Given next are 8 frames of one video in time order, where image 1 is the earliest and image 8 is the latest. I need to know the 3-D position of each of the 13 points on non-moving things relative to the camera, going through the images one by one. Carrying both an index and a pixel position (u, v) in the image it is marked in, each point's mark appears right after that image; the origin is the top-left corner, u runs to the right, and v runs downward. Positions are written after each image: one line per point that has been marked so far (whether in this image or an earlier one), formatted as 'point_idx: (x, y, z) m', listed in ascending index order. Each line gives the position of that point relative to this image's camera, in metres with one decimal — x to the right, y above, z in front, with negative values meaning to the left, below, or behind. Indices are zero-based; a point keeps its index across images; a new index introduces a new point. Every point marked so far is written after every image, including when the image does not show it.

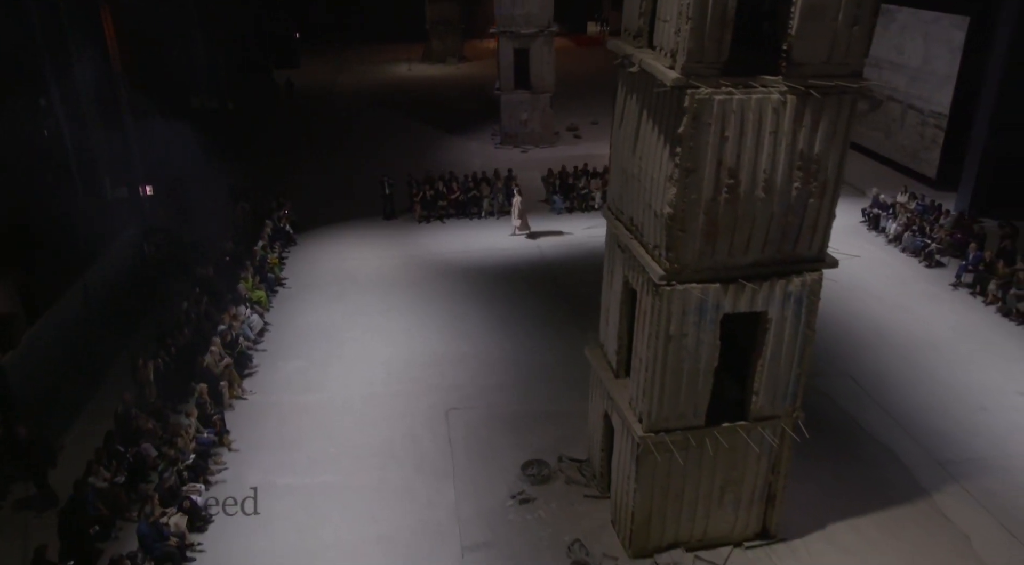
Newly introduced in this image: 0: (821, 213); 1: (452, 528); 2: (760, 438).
0: (+3.4, +0.8, +7.7) m
1: (-0.9, -3.6, +10.2) m
2: (+3.2, -2.0, +8.9) m
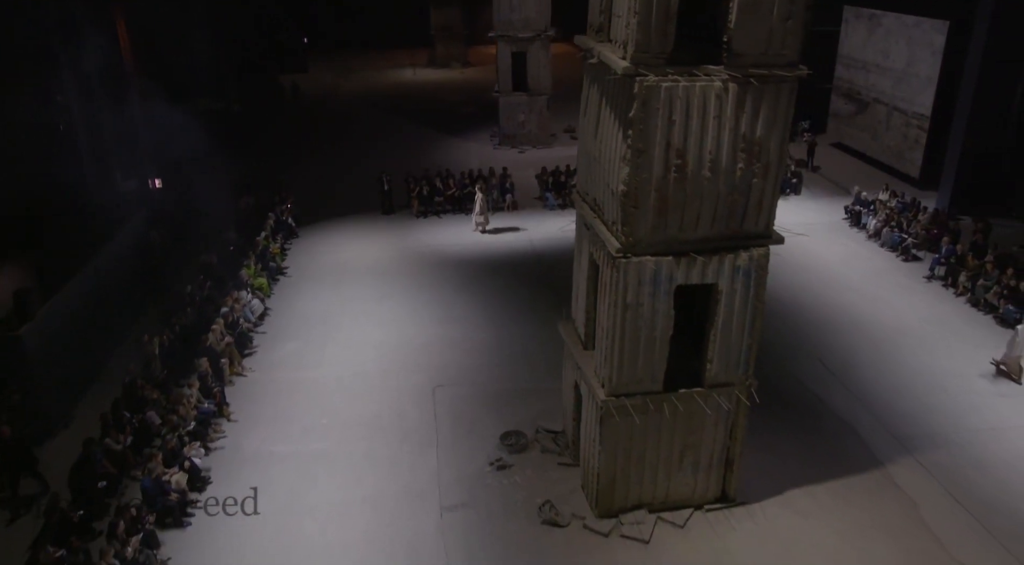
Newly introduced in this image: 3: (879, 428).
0: (+3.1, +1.1, +8.4) m
1: (-1.2, -3.3, +11.0) m
2: (+2.8, -1.7, +9.6) m
3: (+6.4, -2.5, +12.2) m
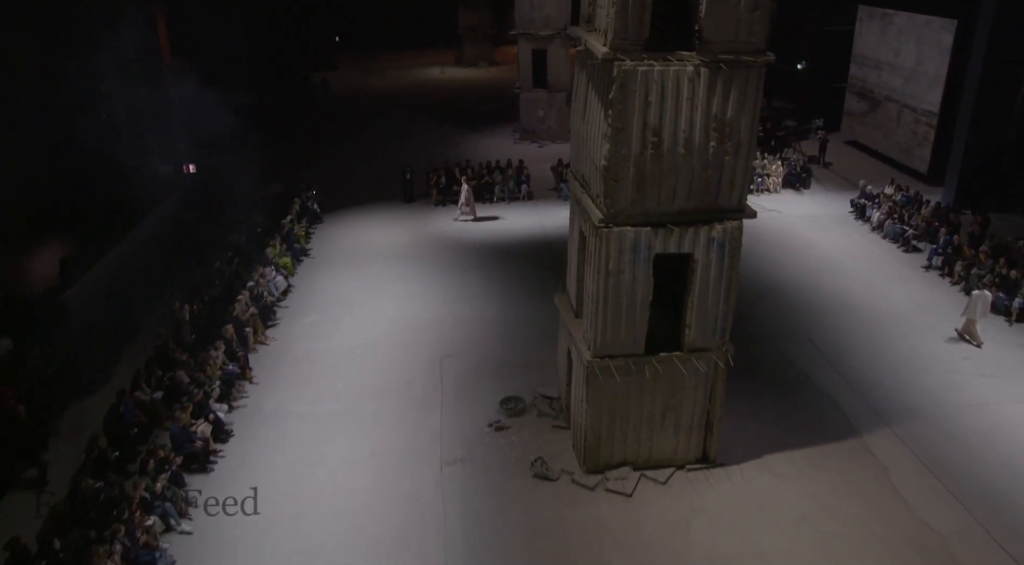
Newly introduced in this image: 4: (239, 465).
0: (+3.0, +1.5, +9.2) m
1: (-1.3, -2.8, +11.9) m
2: (+2.7, -1.3, +10.4) m
3: (+6.4, -2.2, +12.8) m
4: (-4.5, -3.0, +11.6) m
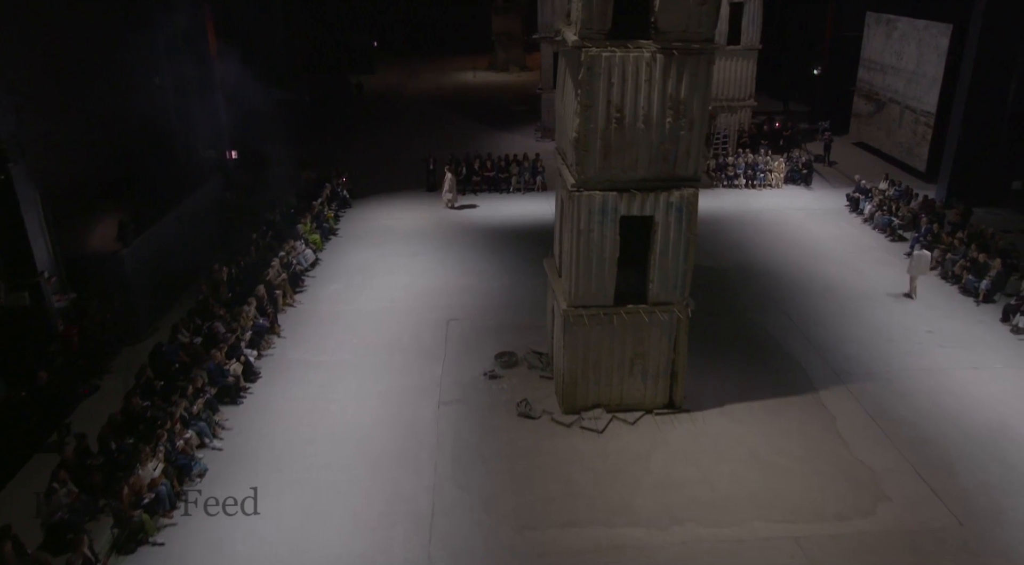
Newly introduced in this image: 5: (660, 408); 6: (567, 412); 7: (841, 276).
0: (+2.8, +2.2, +10.6) m
1: (-1.5, -2.1, +13.5) m
2: (+2.5, -0.6, +11.8) m
3: (+6.3, -1.6, +14.1) m
4: (-4.7, -2.2, +13.4) m
5: (+2.7, -2.3, +12.6) m
6: (+1.0, -2.3, +12.5) m
7: (+8.4, +0.2, +17.8) m
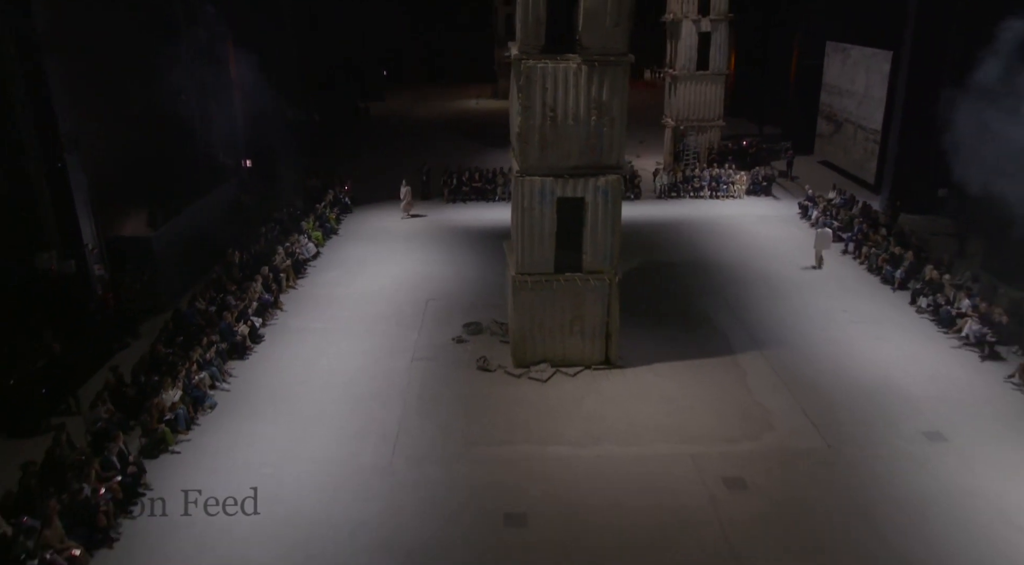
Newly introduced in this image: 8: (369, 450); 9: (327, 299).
0: (+1.9, +2.8, +13.1) m
1: (-2.3, -1.6, +15.9) m
2: (+1.6, -0.1, +14.2) m
3: (+5.5, -1.2, +16.3) m
4: (-5.6, -1.7, +15.8) m
5: (+1.8, -1.8, +14.9) m
6: (+0.1, -1.8, +14.8) m
7: (+7.7, +0.4, +20.1) m
8: (-2.6, -3.0, +12.5) m
9: (-5.0, -0.5, +18.7) m
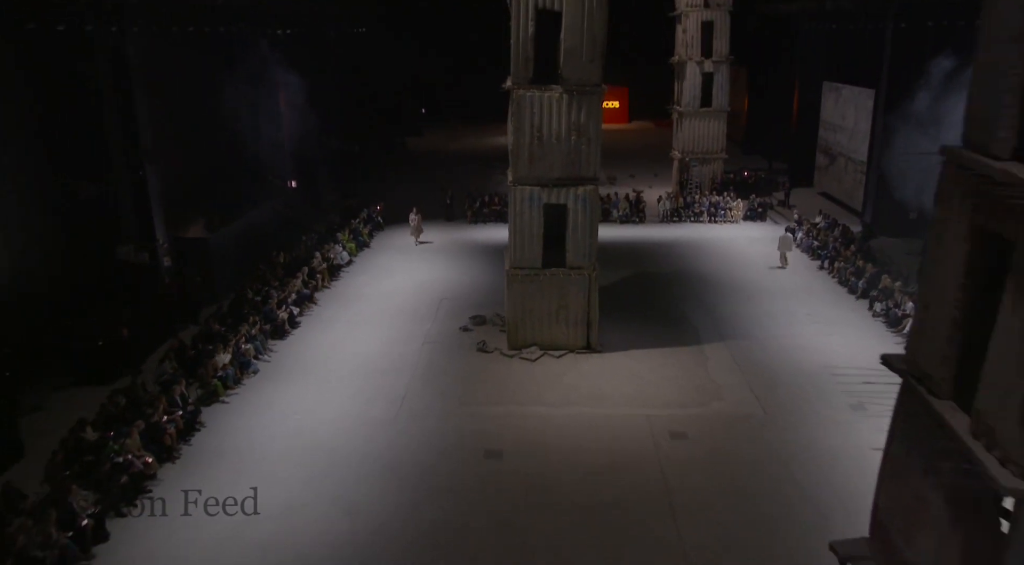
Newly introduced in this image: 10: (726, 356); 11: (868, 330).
0: (+1.8, +2.9, +15.9) m
1: (-2.4, -1.5, +18.6) m
2: (+1.5, +0.1, +16.8) m
3: (+5.4, -1.3, +18.6) m
4: (-5.6, -1.5, +18.7) m
5: (+1.7, -1.7, +17.4) m
6: (0.0, -1.6, +17.4) m
7: (+7.9, +0.1, +22.3) m
8: (-2.9, -2.7, +15.1) m
9: (-4.9, -0.5, +21.6) m
10: (+5.2, -1.9, +16.9) m
11: (+9.4, -1.3, +18.4) m
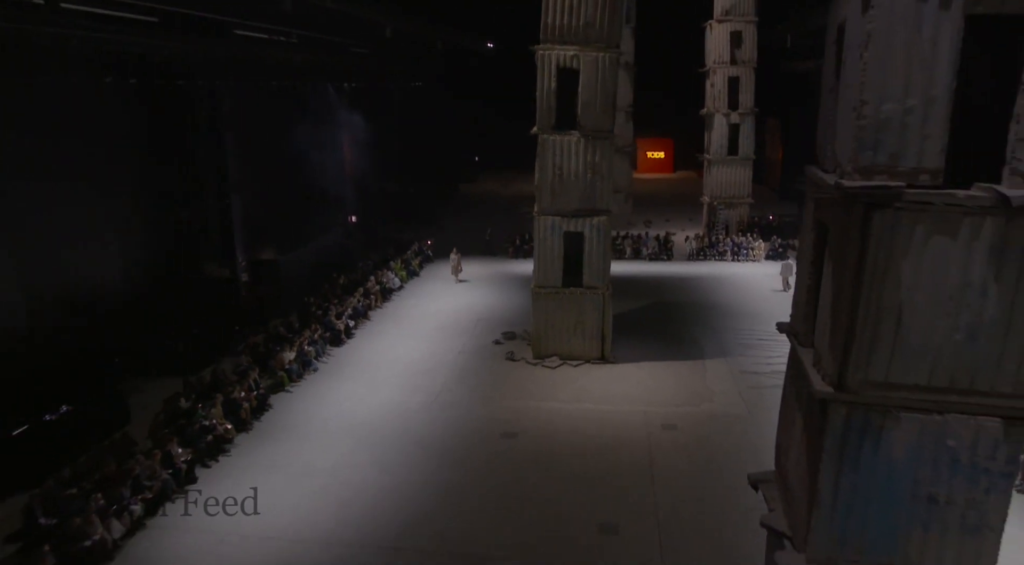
0: (+2.4, +2.5, +18.5) m
1: (-1.6, -2.0, +21.2) m
2: (+2.1, -0.4, +19.2) m
3: (+6.1, -2.0, +20.7) m
4: (-4.9, -2.0, +21.6) m
5: (+2.3, -2.2, +19.7) m
6: (+0.6, -2.1, +19.8) m
7: (+8.9, -1.0, +24.3) m
8: (-2.4, -3.0, +17.7) m
9: (-3.9, -1.2, +24.5) m
10: (+5.8, -2.4, +19.0) m
11: (+10.1, -2.0, +20.2) m
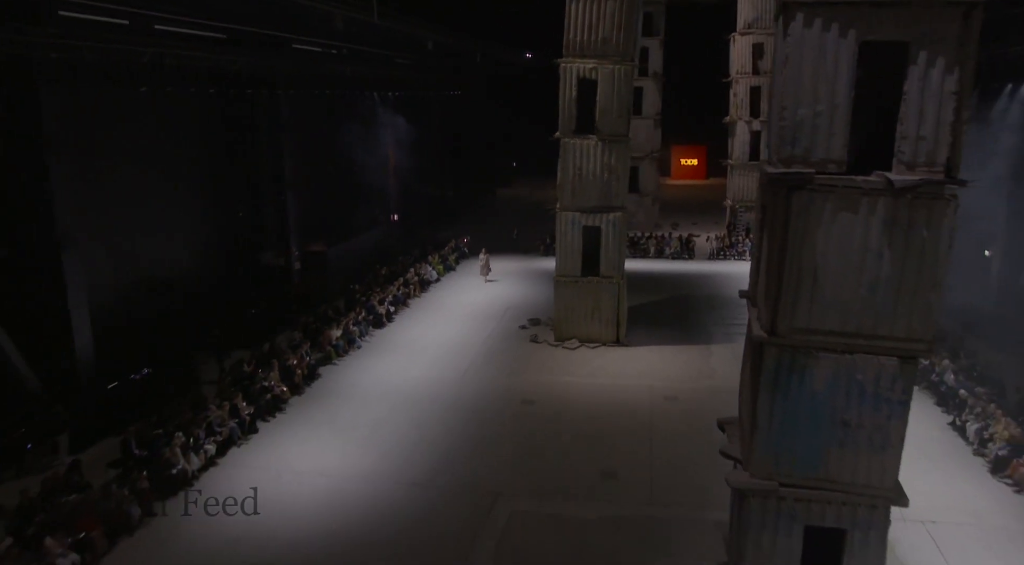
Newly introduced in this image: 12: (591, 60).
0: (+3.1, +2.8, +20.5) m
1: (-0.9, -1.7, +23.4) m
2: (+2.8, -0.1, +21.2) m
3: (+6.9, -1.8, +22.4) m
4: (-4.1, -1.6, +23.9) m
5: (+3.0, -1.9, +21.6) m
6: (+1.3, -1.8, +21.9) m
7: (+9.9, -0.8, +25.9) m
8: (-1.8, -2.6, +19.9) m
9: (-2.9, -0.8, +26.7) m
10: (+6.4, -2.2, +20.7) m
11: (+10.8, -1.9, +21.7) m
12: (+2.3, +6.4, +19.9) m
